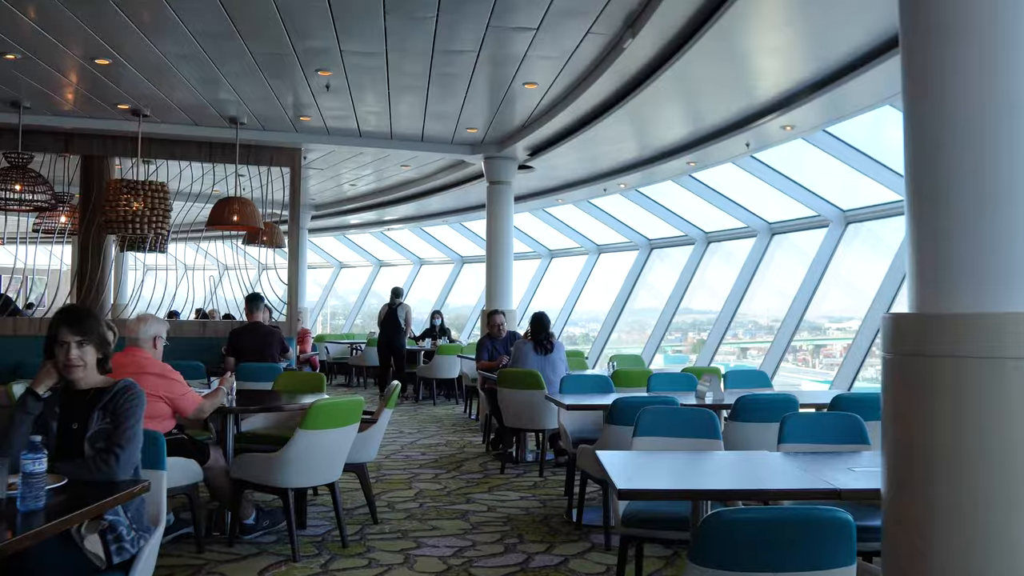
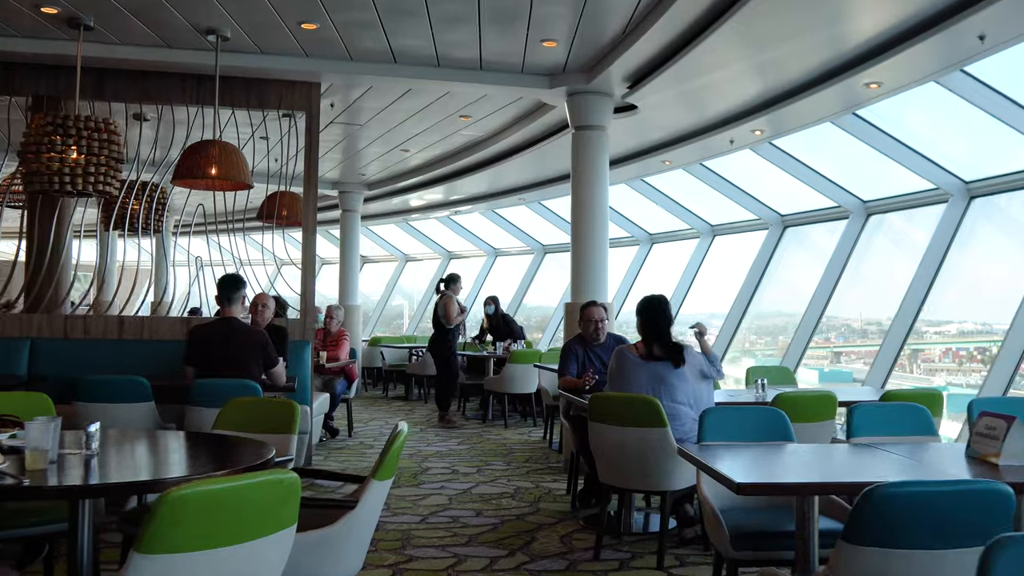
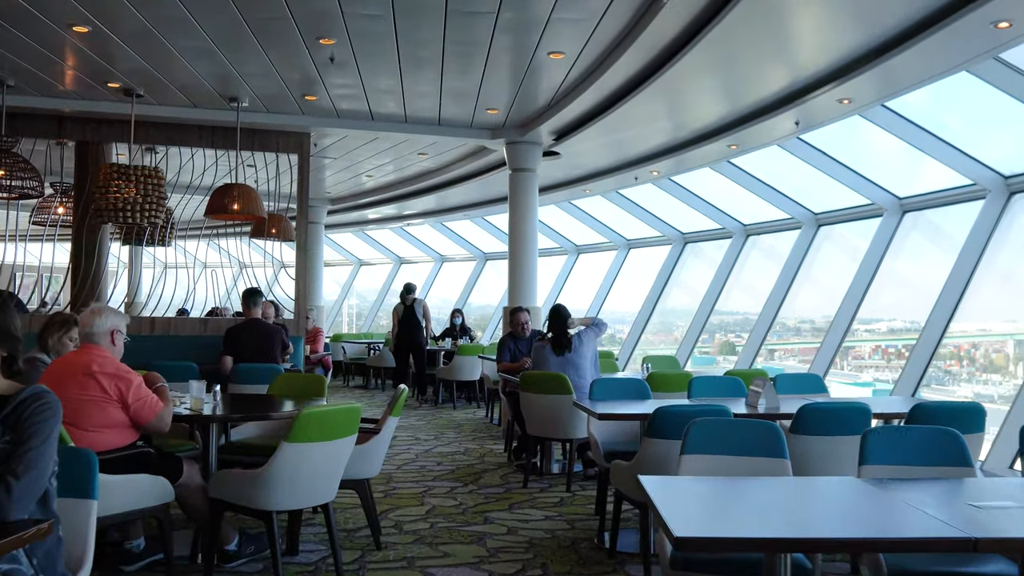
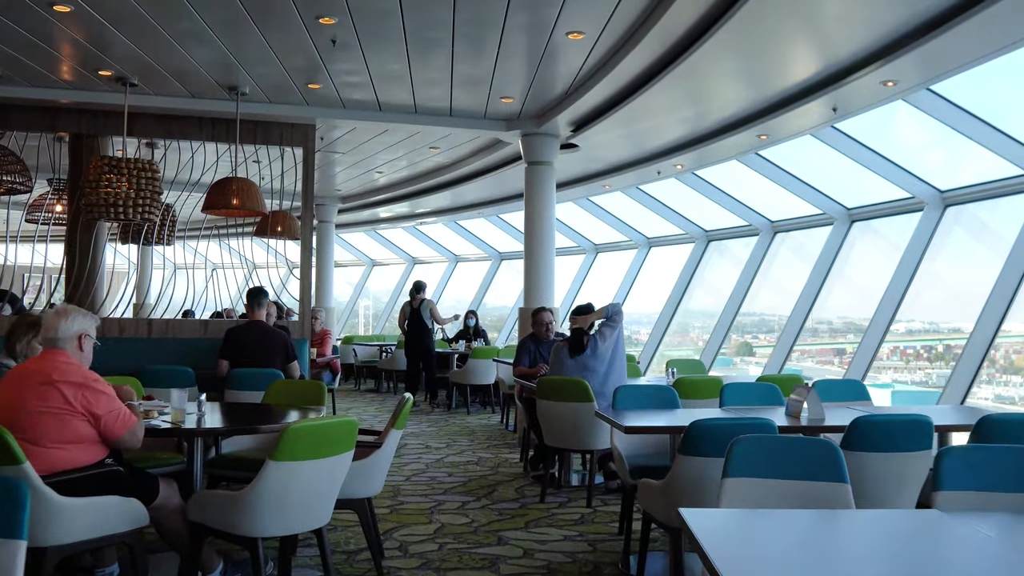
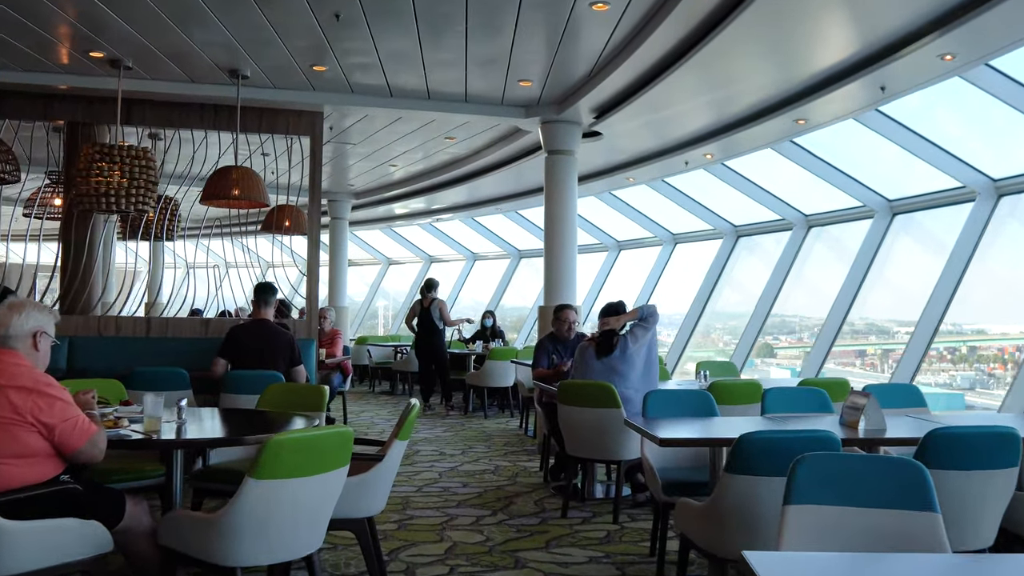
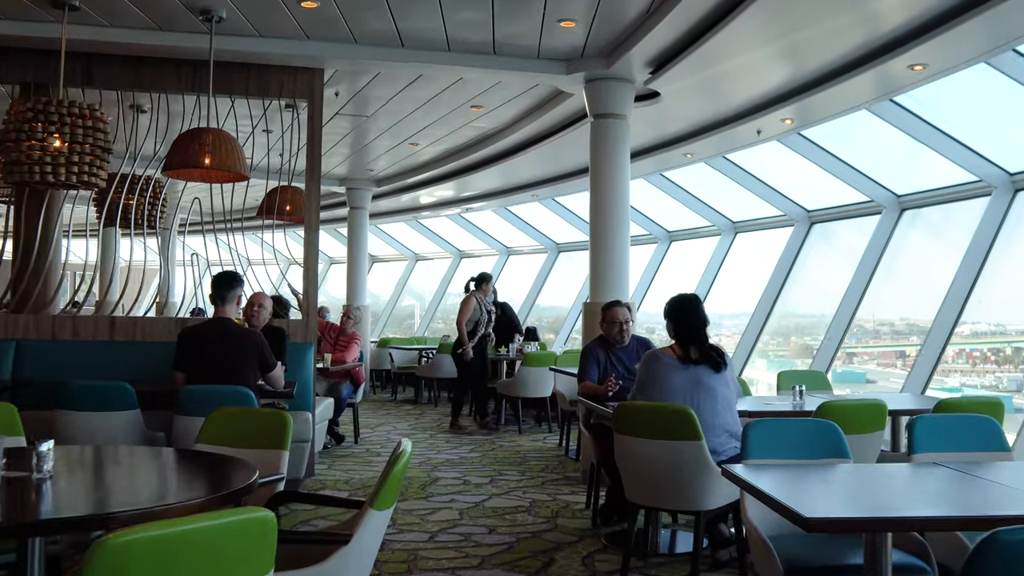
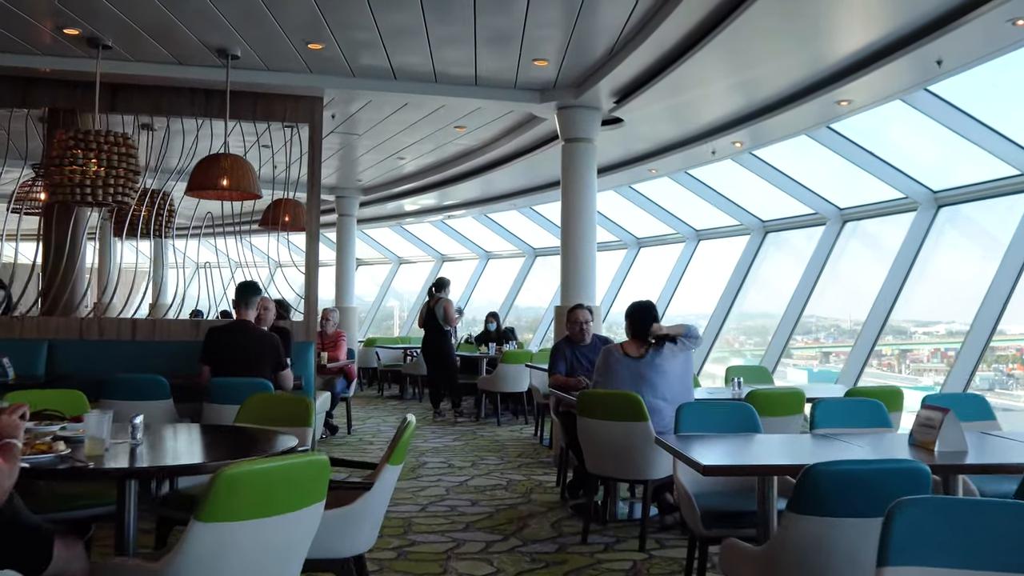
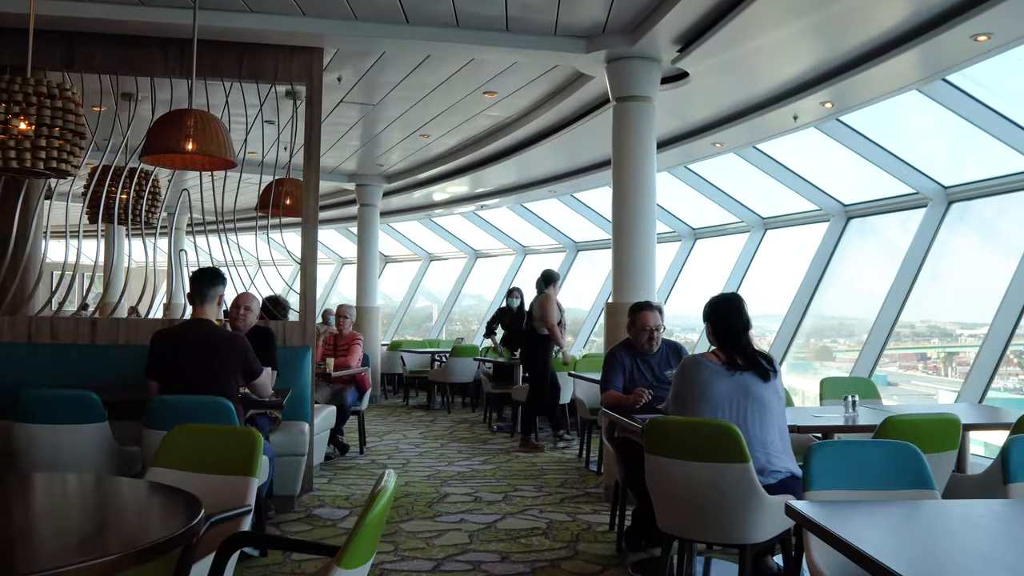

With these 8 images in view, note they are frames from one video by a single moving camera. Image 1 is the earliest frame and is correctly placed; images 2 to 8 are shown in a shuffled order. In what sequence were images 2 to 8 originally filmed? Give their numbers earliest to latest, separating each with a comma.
3, 4, 5, 7, 2, 6, 8
